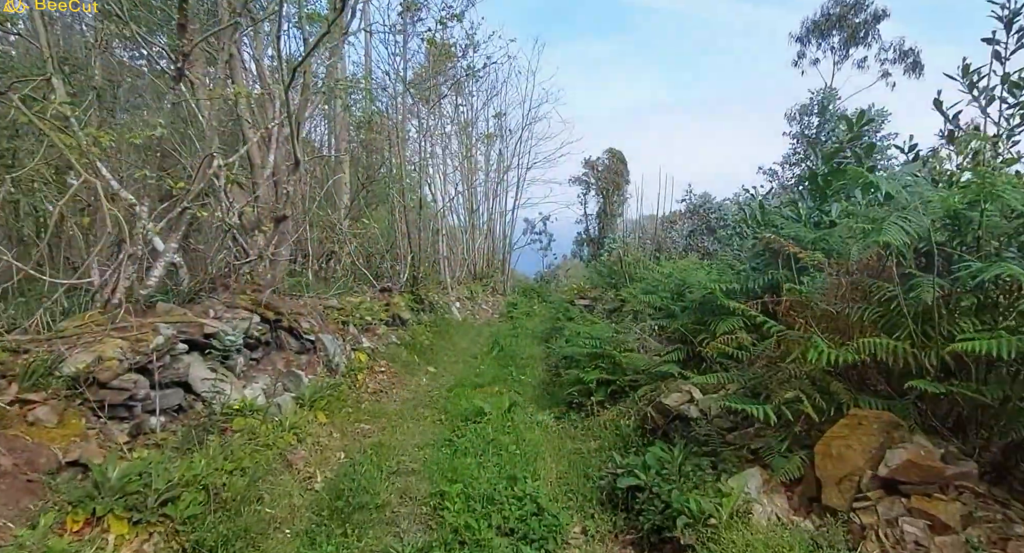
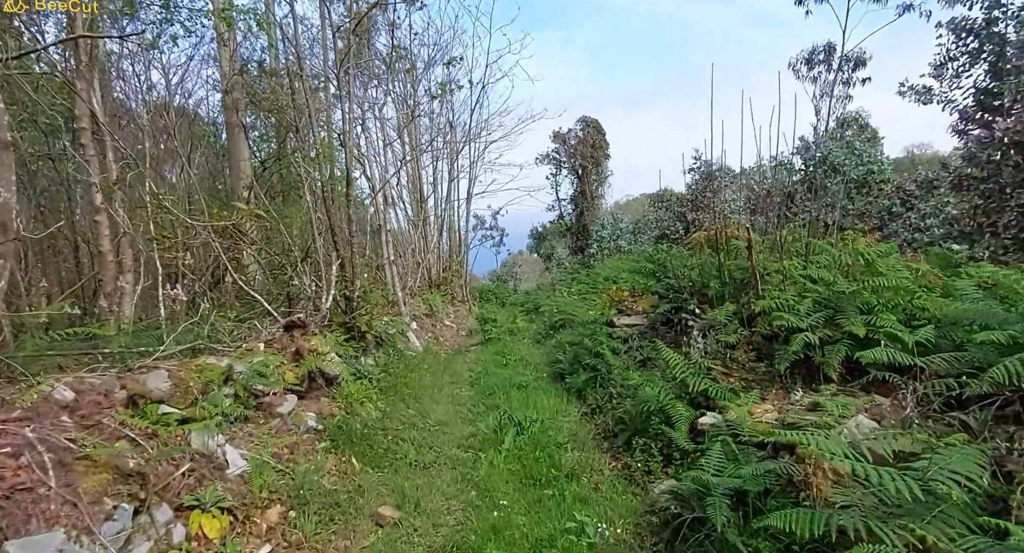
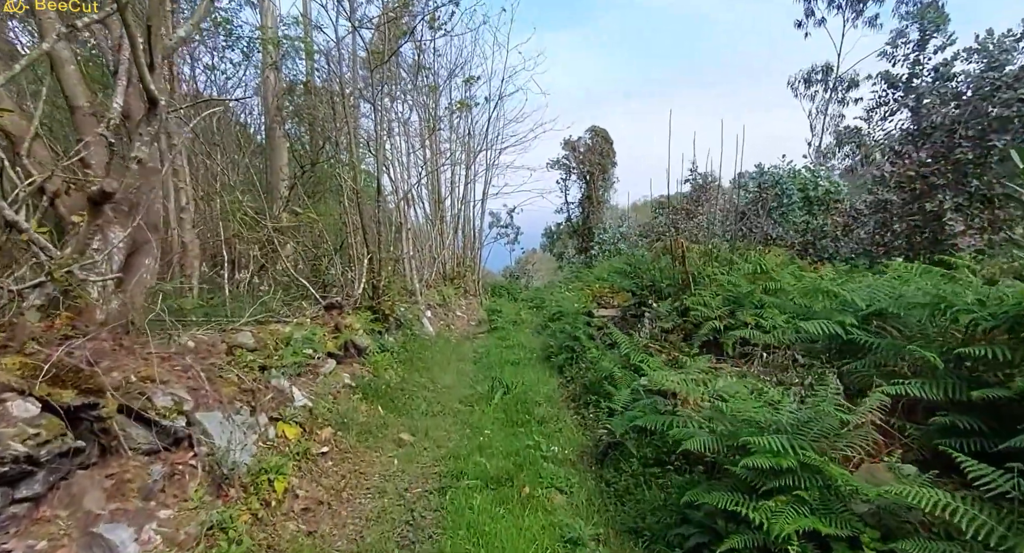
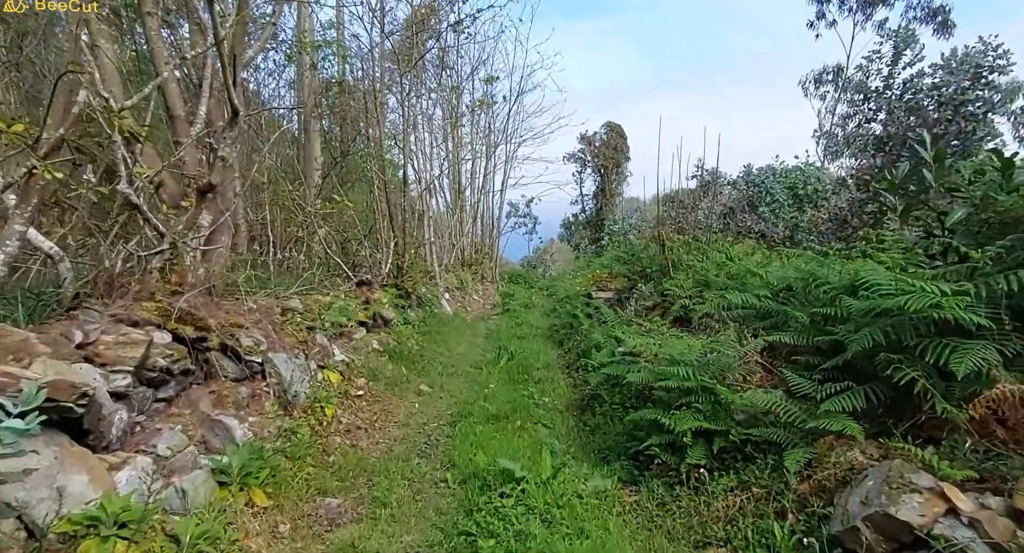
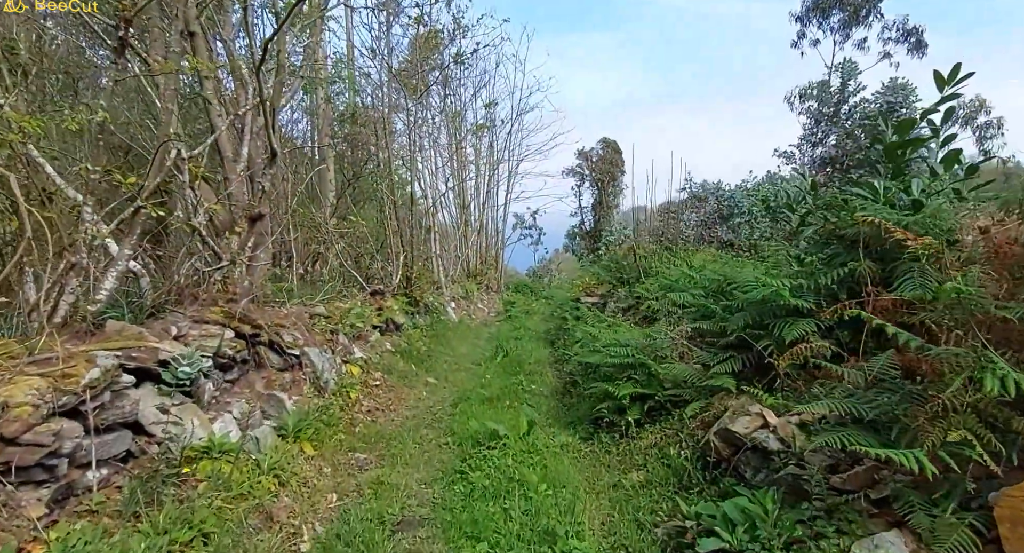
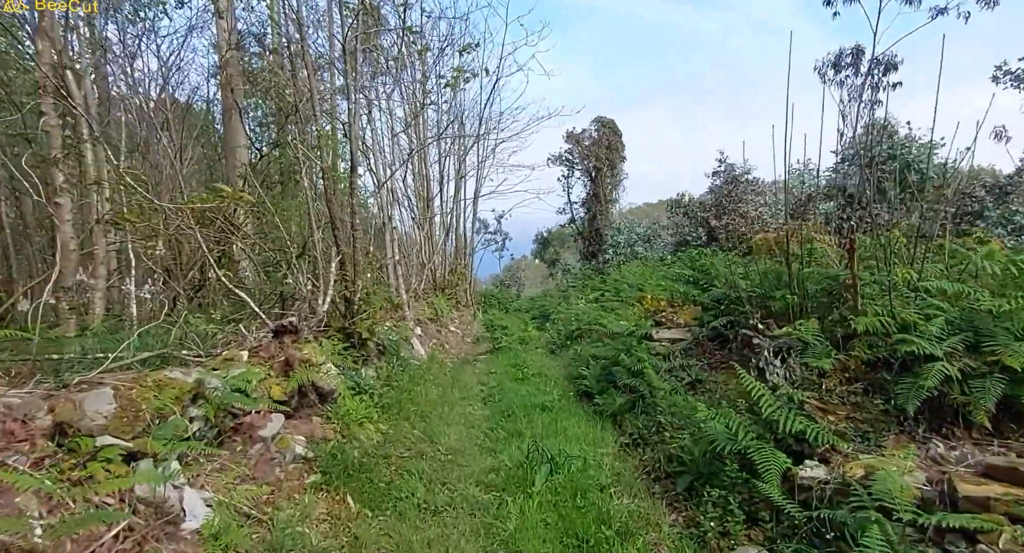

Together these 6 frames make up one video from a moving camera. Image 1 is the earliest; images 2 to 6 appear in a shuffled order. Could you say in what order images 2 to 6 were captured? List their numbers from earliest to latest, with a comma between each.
5, 4, 3, 2, 6
